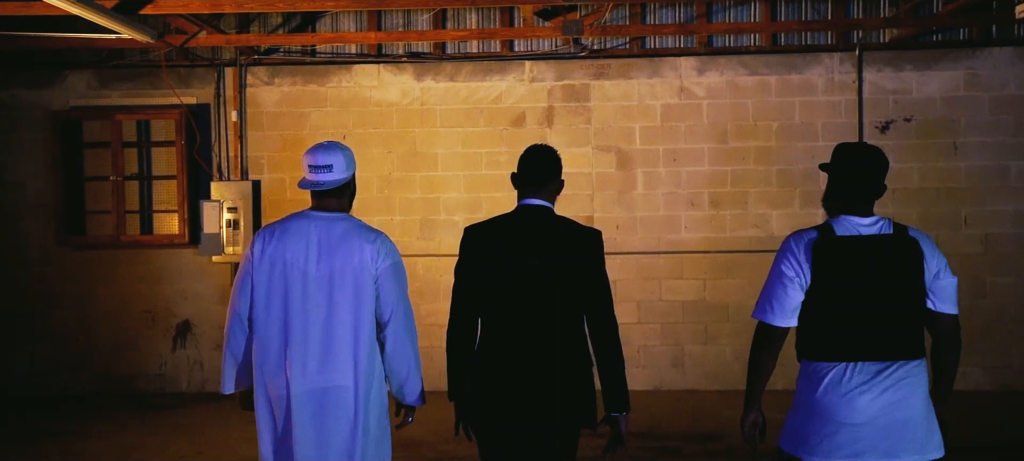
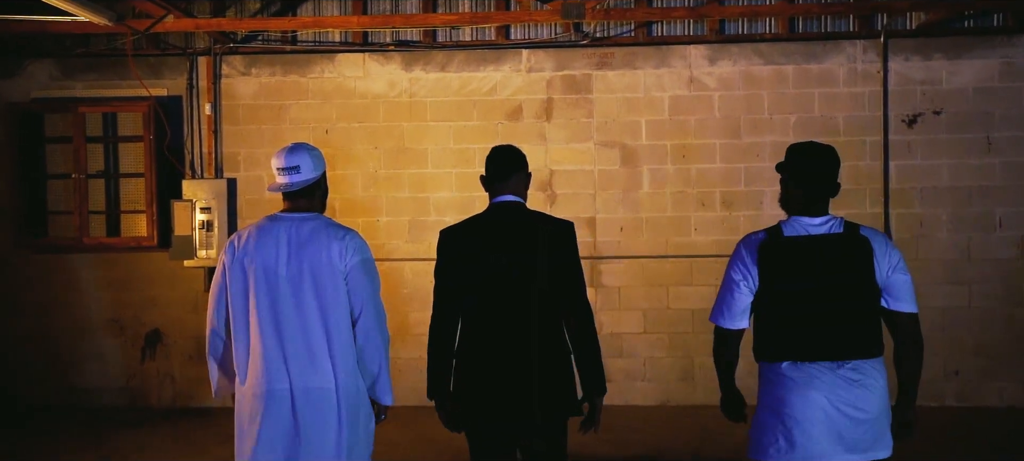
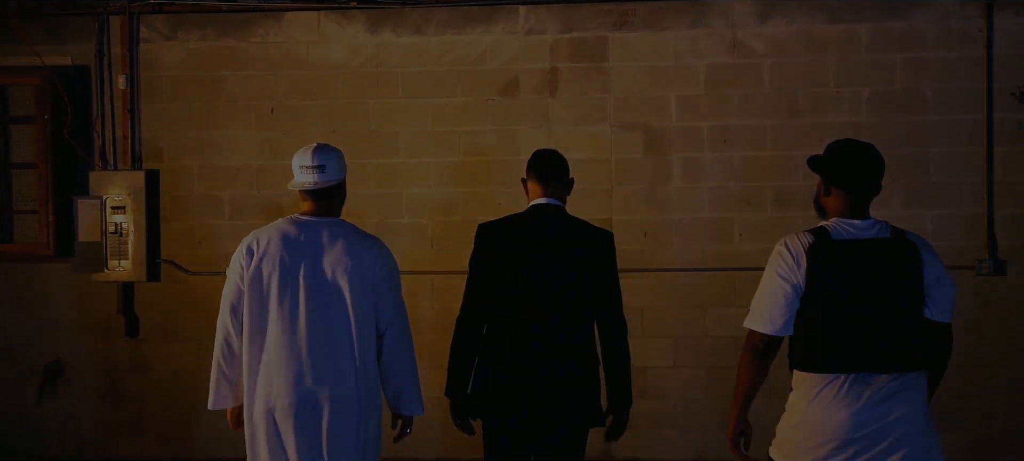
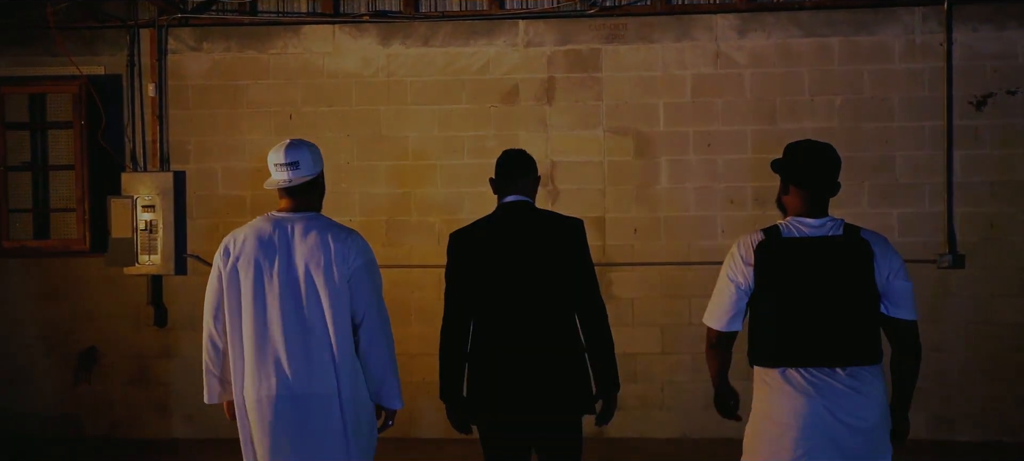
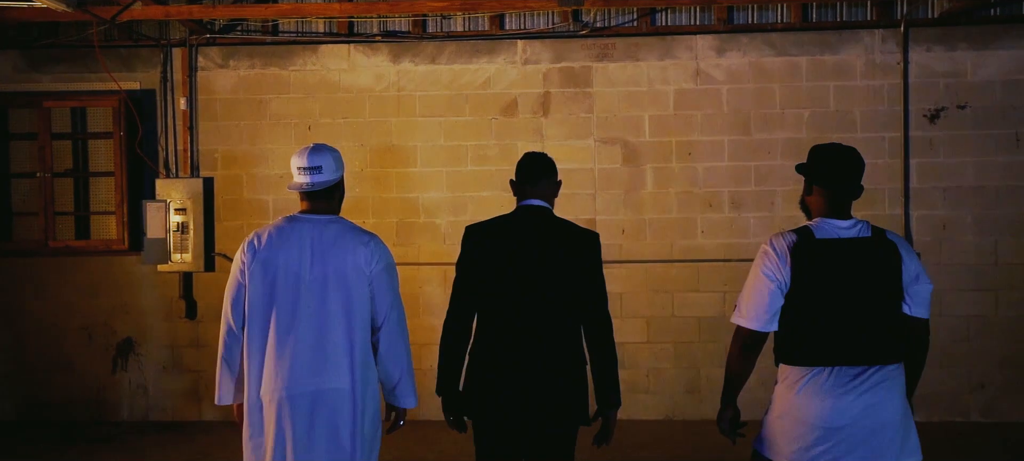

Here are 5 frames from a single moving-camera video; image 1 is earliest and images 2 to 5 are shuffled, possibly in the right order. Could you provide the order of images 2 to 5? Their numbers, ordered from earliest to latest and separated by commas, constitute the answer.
2, 5, 4, 3
